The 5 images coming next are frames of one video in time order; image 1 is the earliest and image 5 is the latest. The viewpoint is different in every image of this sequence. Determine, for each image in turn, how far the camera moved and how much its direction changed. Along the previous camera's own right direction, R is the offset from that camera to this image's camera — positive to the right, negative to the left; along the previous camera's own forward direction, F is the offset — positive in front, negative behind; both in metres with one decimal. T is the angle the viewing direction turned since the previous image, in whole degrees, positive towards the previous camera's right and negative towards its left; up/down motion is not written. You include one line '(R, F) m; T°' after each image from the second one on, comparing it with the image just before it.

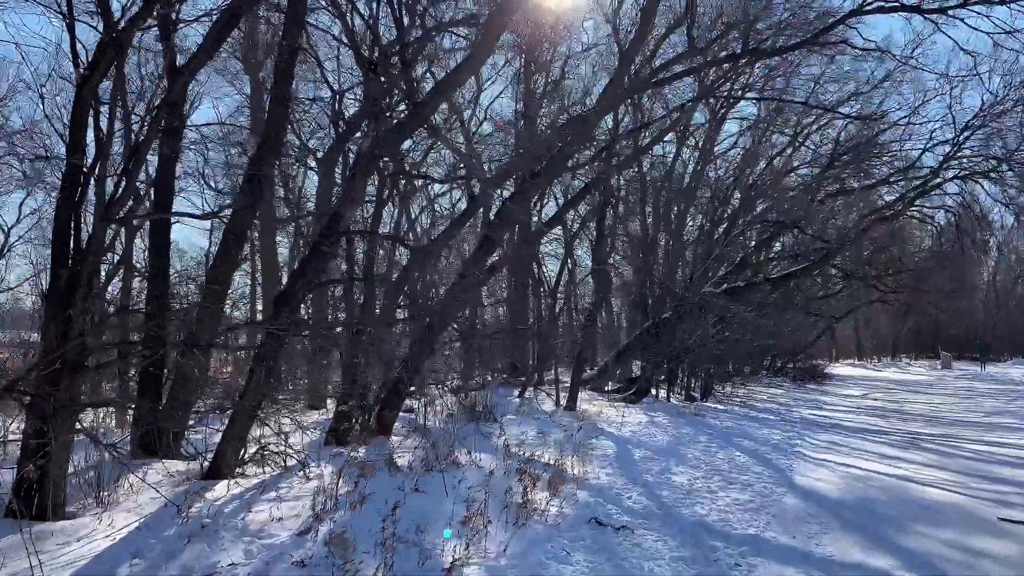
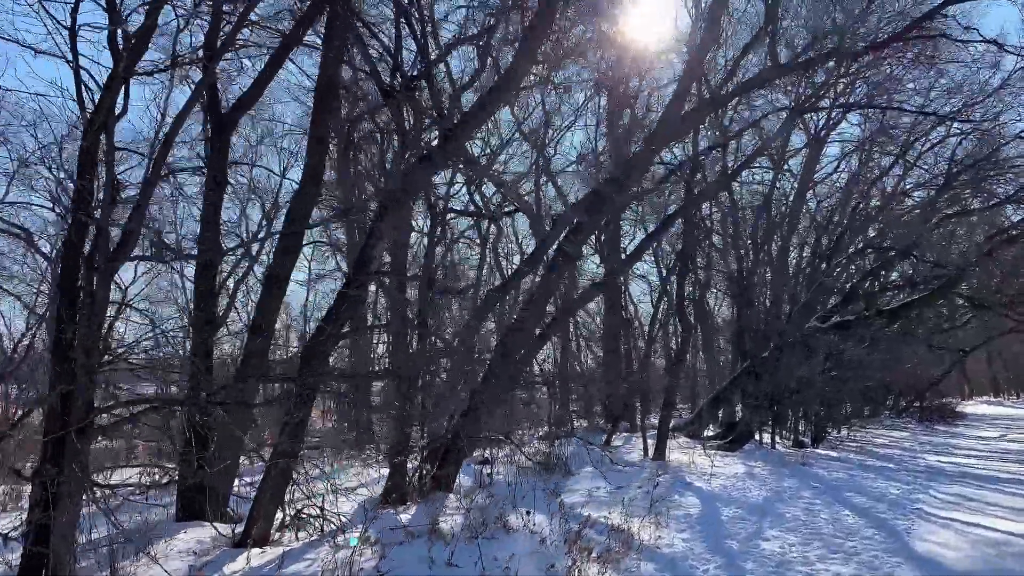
(+0.4, +0.7) m; -8°
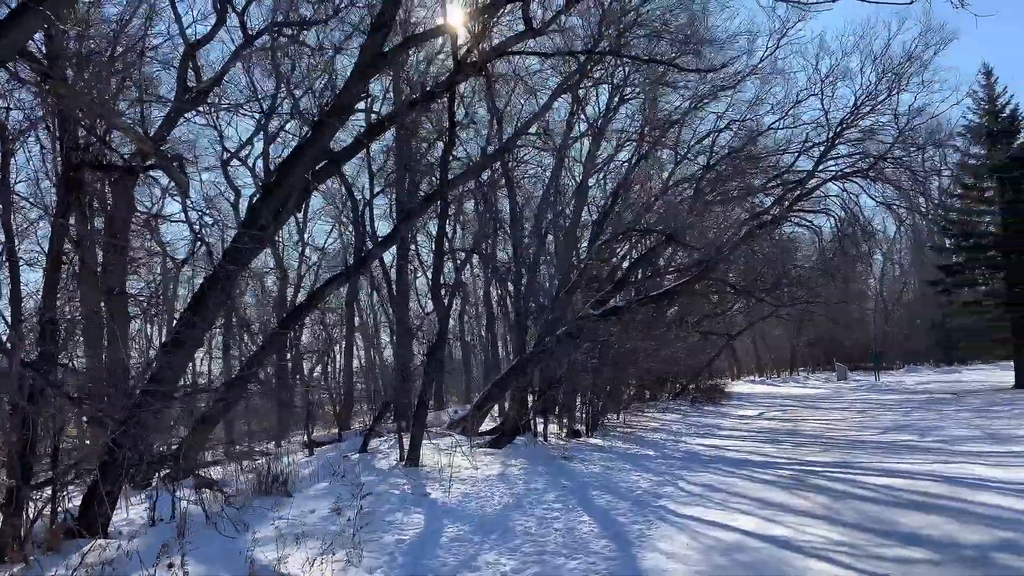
(+1.1, +1.2) m; +14°
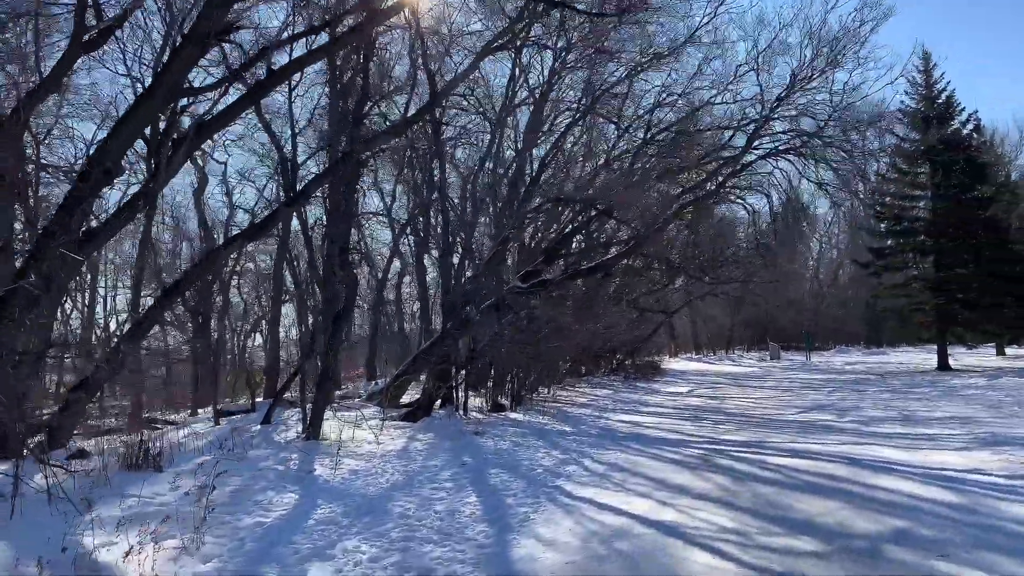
(+0.5, +0.5) m; +4°
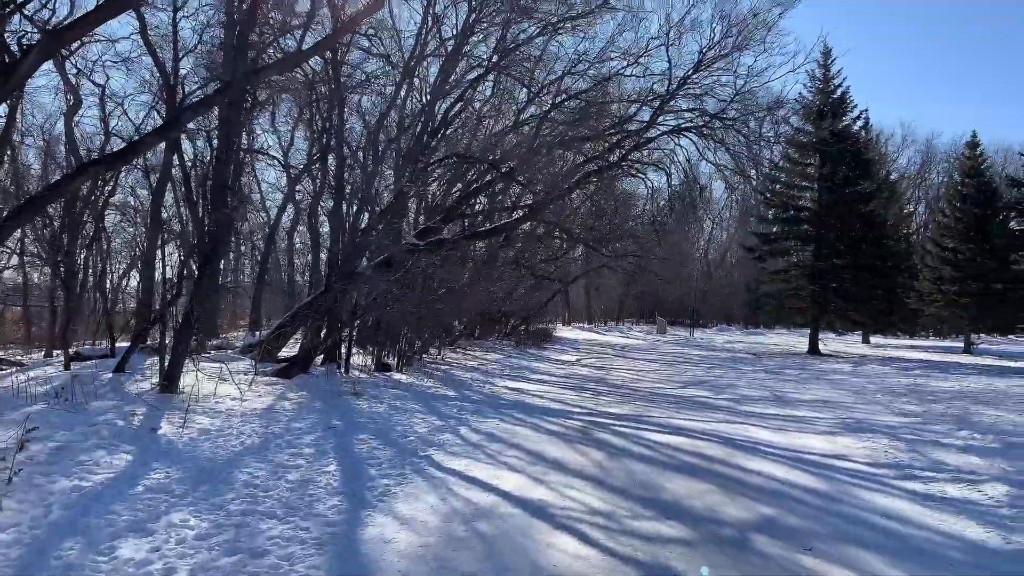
(+0.2, +0.4) m; +8°
